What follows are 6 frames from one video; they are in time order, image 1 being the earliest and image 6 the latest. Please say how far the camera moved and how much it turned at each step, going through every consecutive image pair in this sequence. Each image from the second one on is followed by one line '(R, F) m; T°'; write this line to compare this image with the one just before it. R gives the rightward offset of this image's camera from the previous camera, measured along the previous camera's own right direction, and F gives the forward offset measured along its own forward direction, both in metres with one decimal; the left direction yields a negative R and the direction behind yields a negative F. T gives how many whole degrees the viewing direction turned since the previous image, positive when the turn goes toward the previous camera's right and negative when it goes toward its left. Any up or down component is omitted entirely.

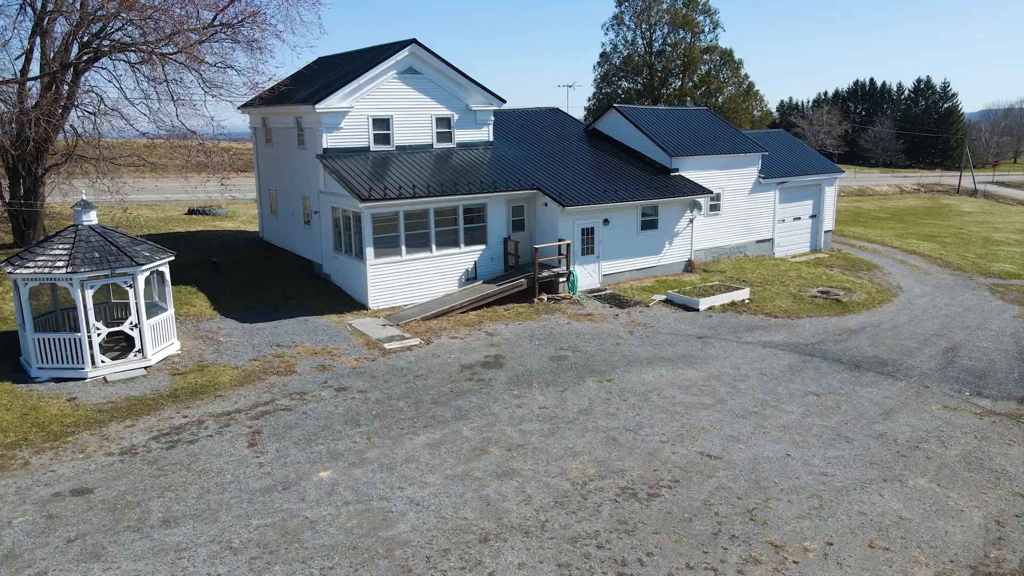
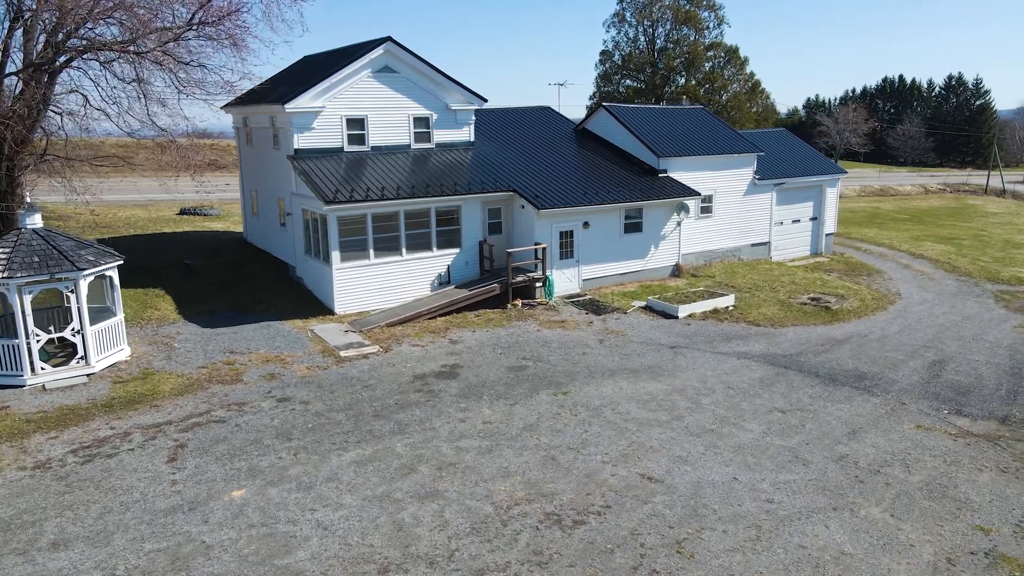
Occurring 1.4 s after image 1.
(+1.2, +0.6) m; -2°
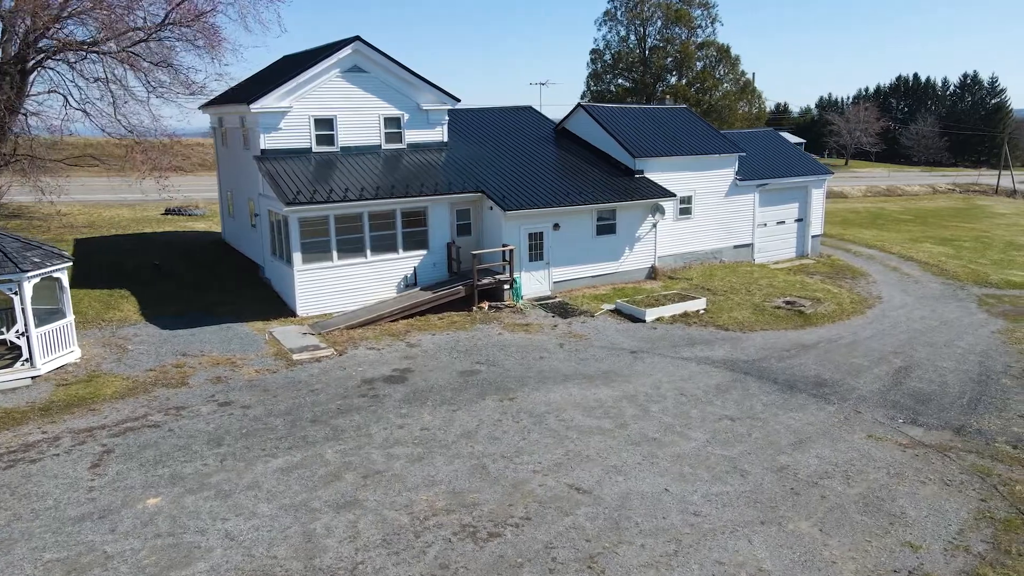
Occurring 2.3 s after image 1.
(+1.1, +0.2) m; -1°
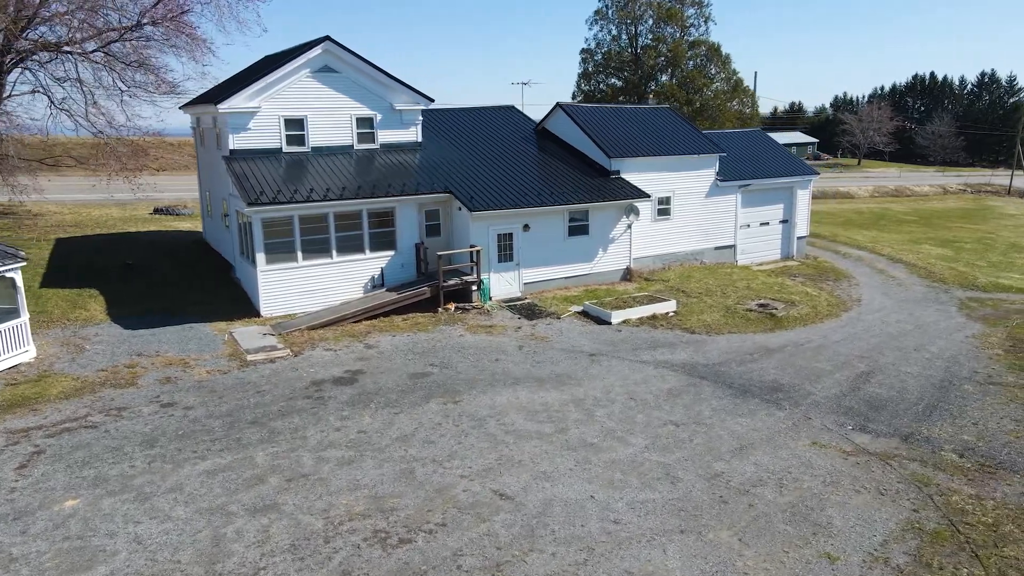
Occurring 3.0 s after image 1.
(+1.1, +0.1) m; -1°
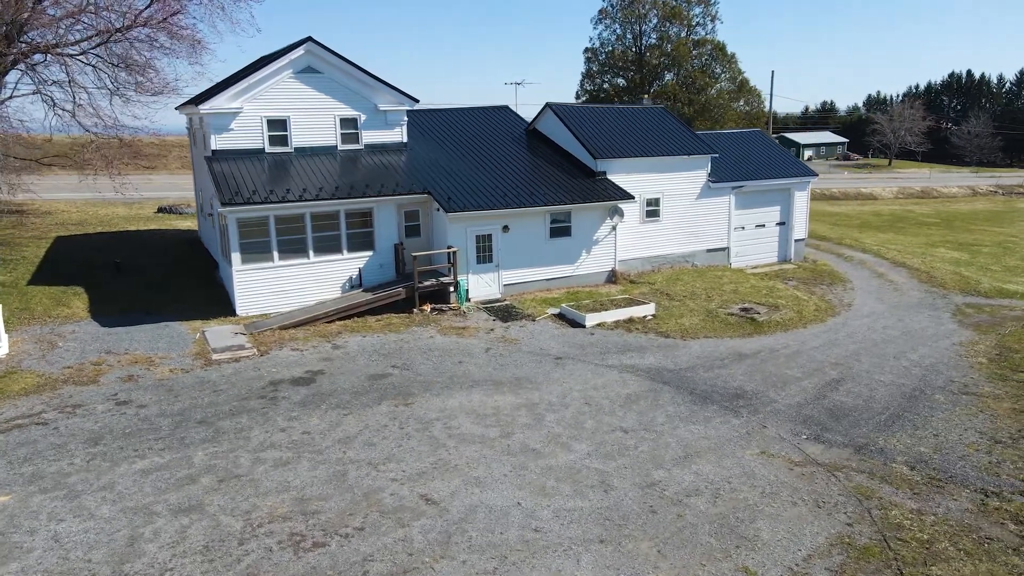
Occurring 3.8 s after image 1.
(+1.2, +0.1) m; -2°
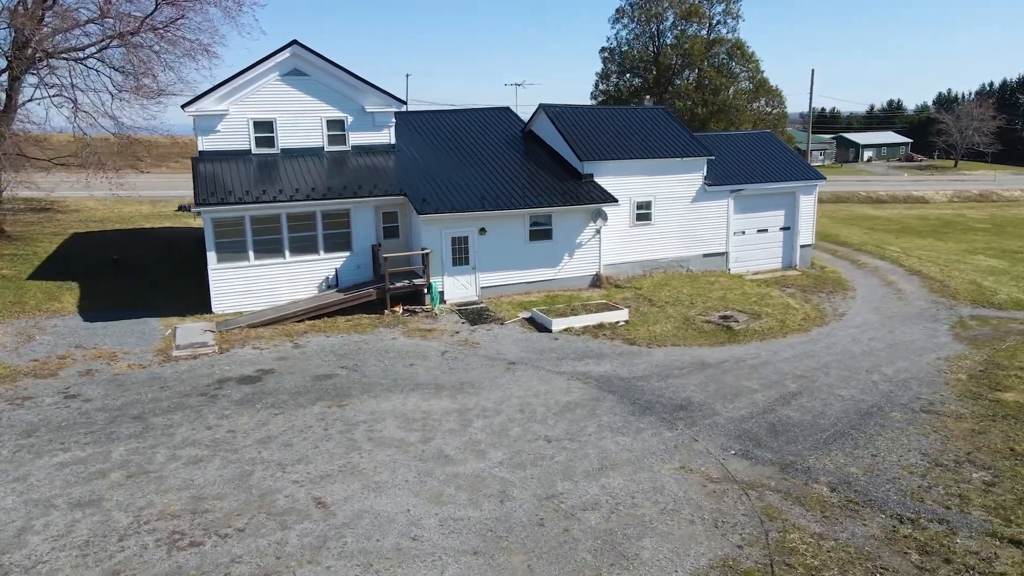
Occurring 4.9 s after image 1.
(+2.0, +0.2) m; -4°
